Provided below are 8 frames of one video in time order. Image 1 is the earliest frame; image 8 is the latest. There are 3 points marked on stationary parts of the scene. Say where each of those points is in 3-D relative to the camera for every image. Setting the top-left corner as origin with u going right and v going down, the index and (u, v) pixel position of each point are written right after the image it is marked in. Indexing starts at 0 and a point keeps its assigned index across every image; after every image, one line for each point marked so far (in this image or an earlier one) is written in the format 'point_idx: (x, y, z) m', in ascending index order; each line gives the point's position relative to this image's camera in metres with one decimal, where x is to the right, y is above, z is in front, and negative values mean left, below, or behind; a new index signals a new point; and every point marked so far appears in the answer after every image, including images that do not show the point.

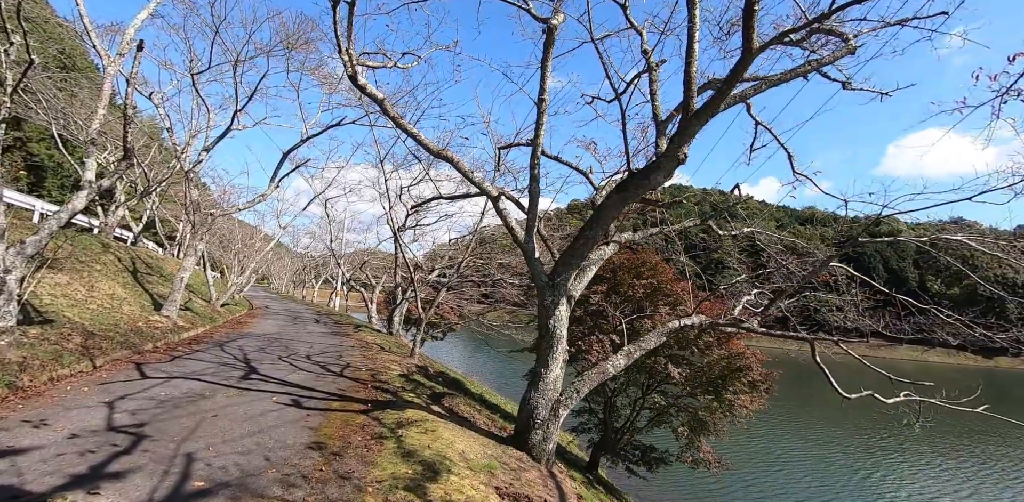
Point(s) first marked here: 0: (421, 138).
0: (-1.1, +1.4, +5.4) m
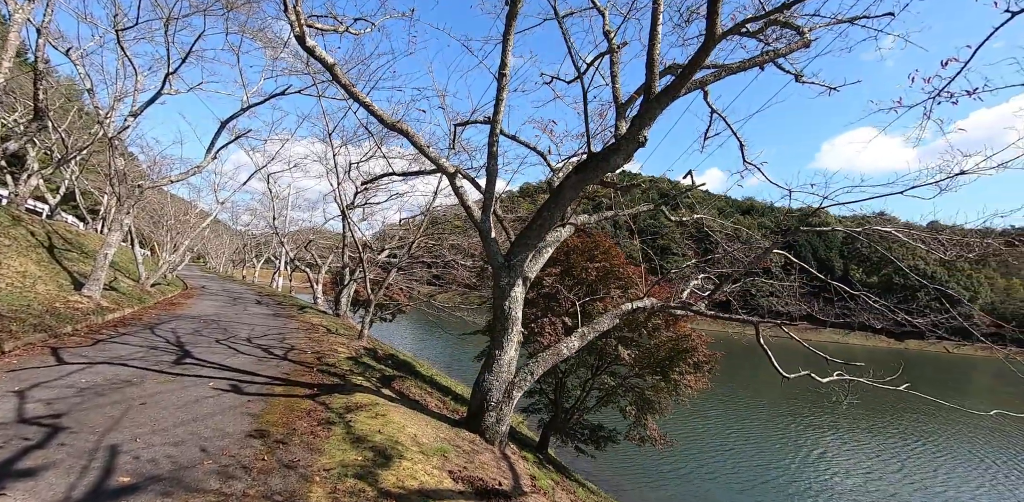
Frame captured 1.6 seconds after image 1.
0: (-1.6, +1.7, +5.1) m
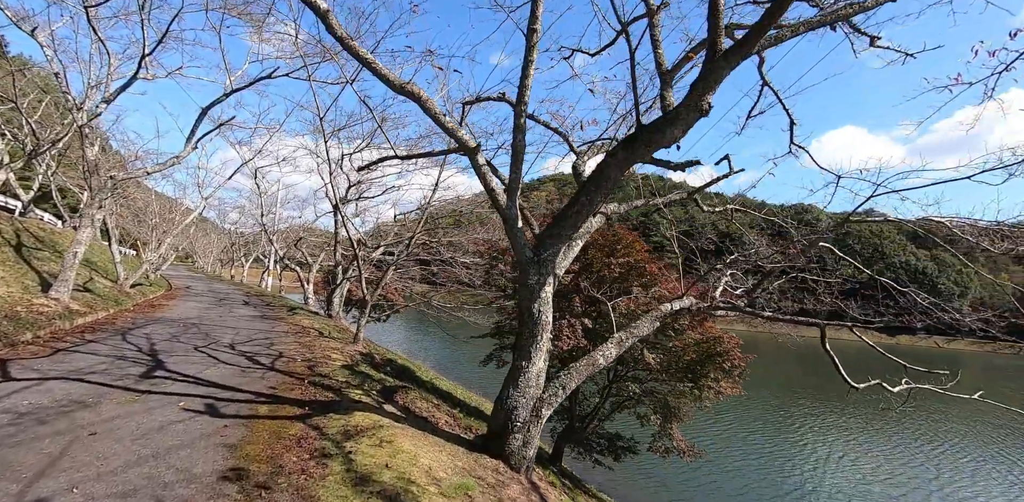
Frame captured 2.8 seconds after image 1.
0: (-1.3, +1.7, +4.3) m
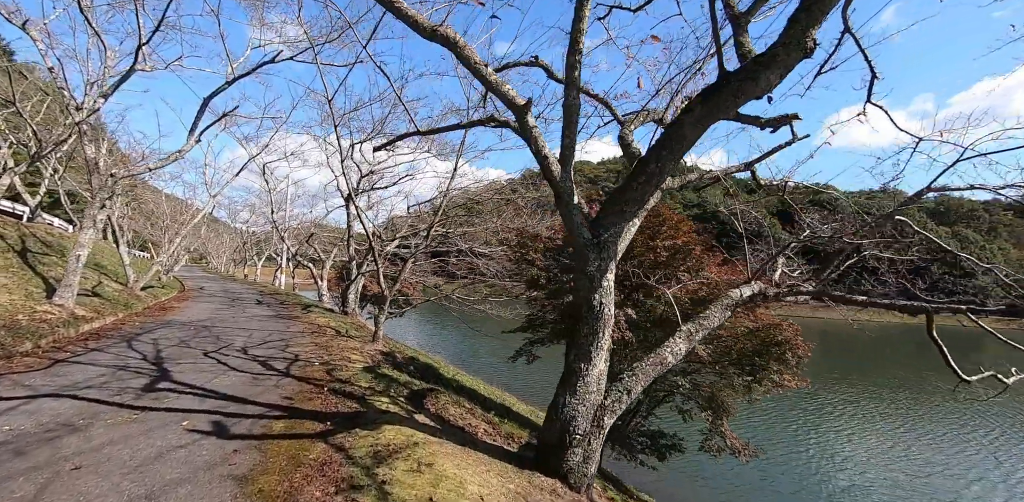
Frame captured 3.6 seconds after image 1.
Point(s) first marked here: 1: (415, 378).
0: (-0.9, +1.8, +3.5) m
1: (-1.6, -2.1, +7.2) m
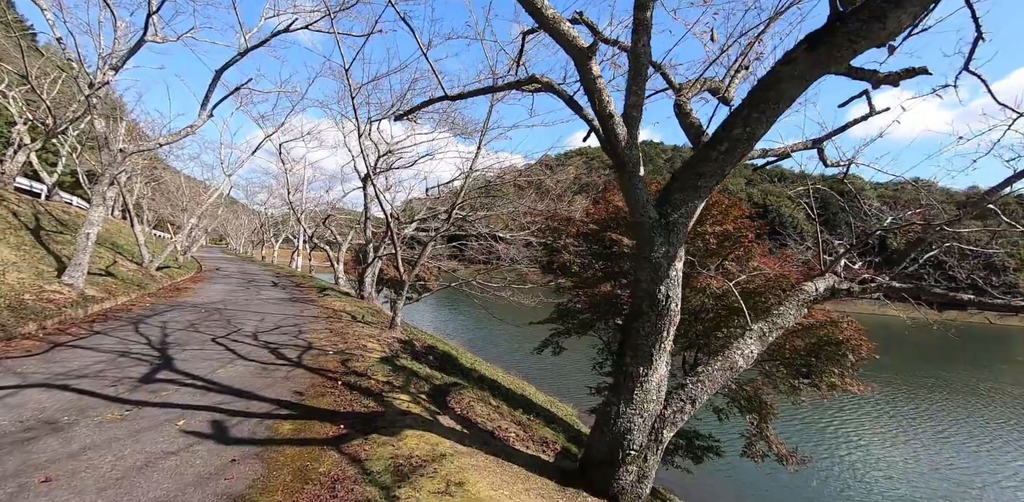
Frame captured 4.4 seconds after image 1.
0: (-0.5, +2.0, +2.9) m
1: (-1.2, -1.8, +6.7) m
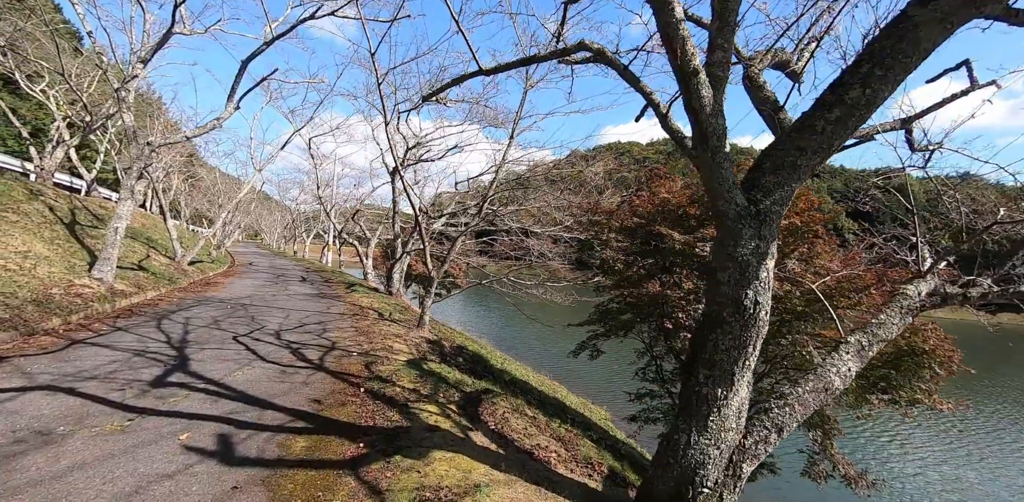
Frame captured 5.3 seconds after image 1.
0: (-0.3, +2.0, +2.3) m
1: (-0.7, -1.7, +6.2) m
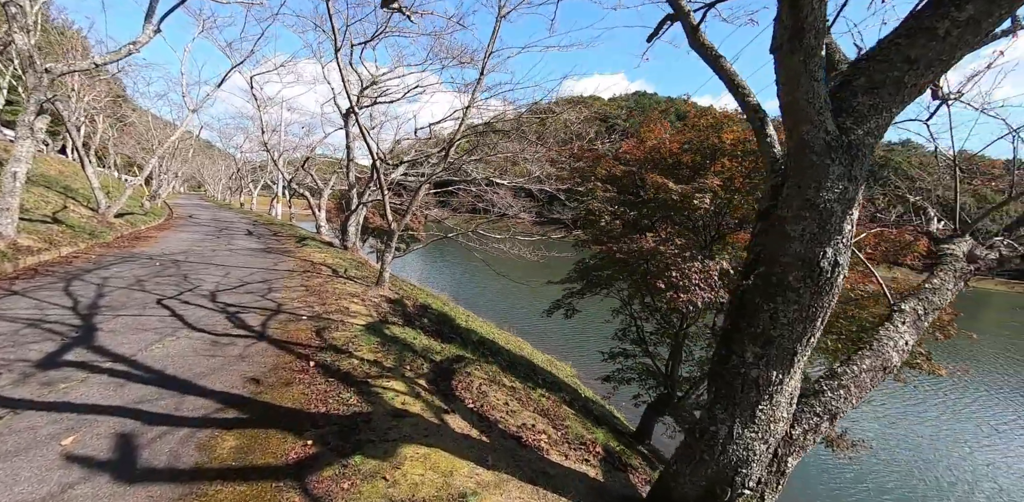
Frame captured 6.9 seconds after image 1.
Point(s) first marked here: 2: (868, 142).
0: (-0.2, +2.2, +1.4) m
1: (-1.0, -1.1, +5.6) m
2: (+1.5, +0.5, +1.8) m
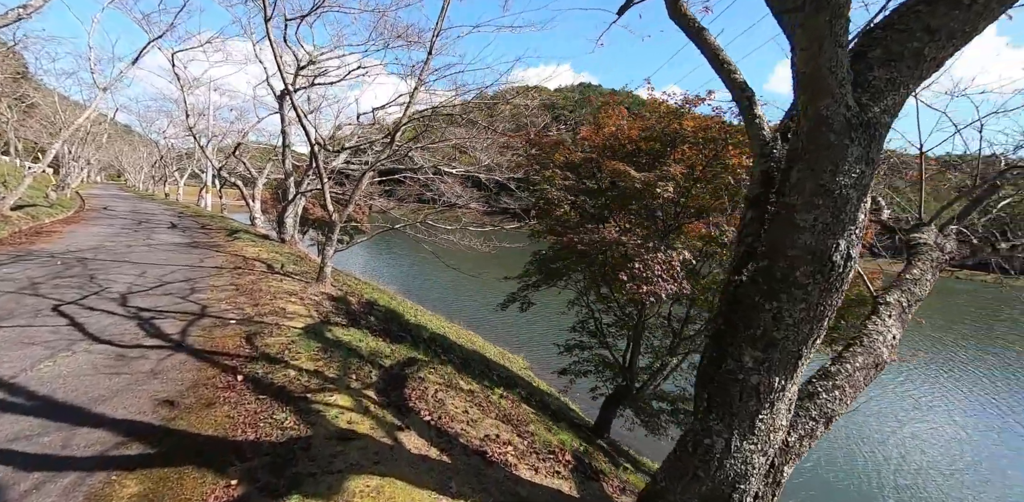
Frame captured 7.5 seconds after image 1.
0: (-0.3, +2.2, +1.0) m
1: (-1.4, -1.1, +5.1) m
2: (+1.4, +0.5, +1.6) m
